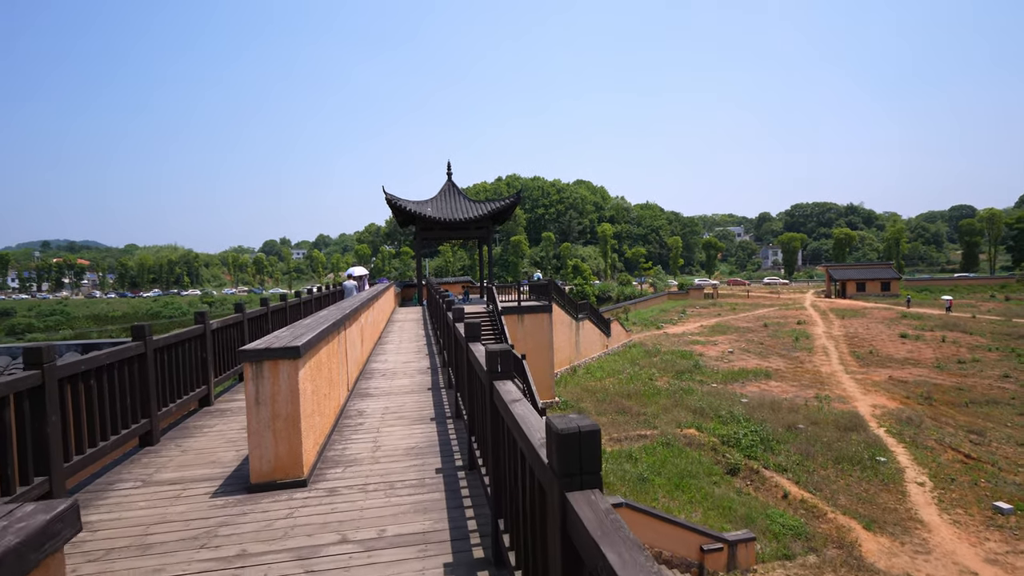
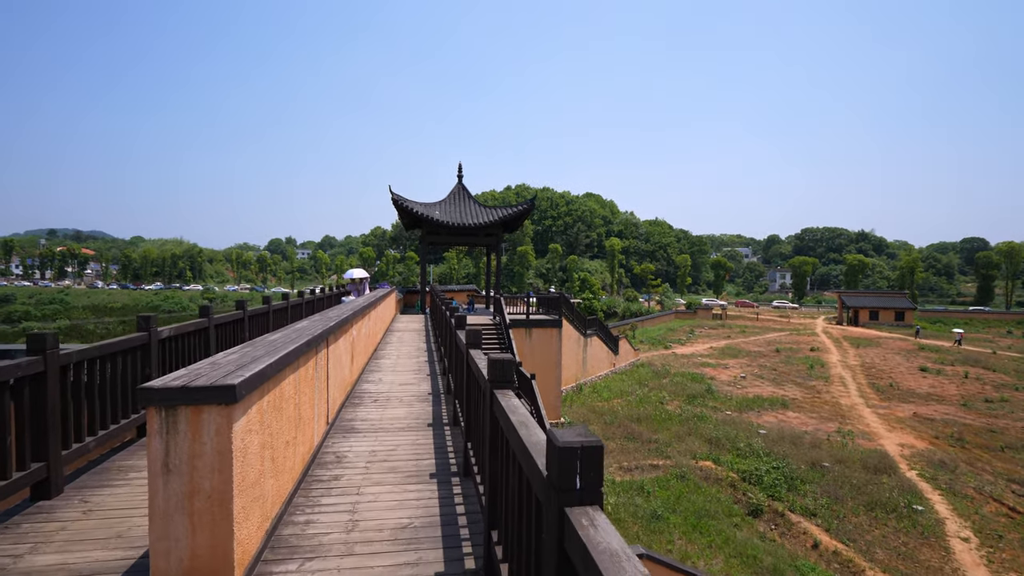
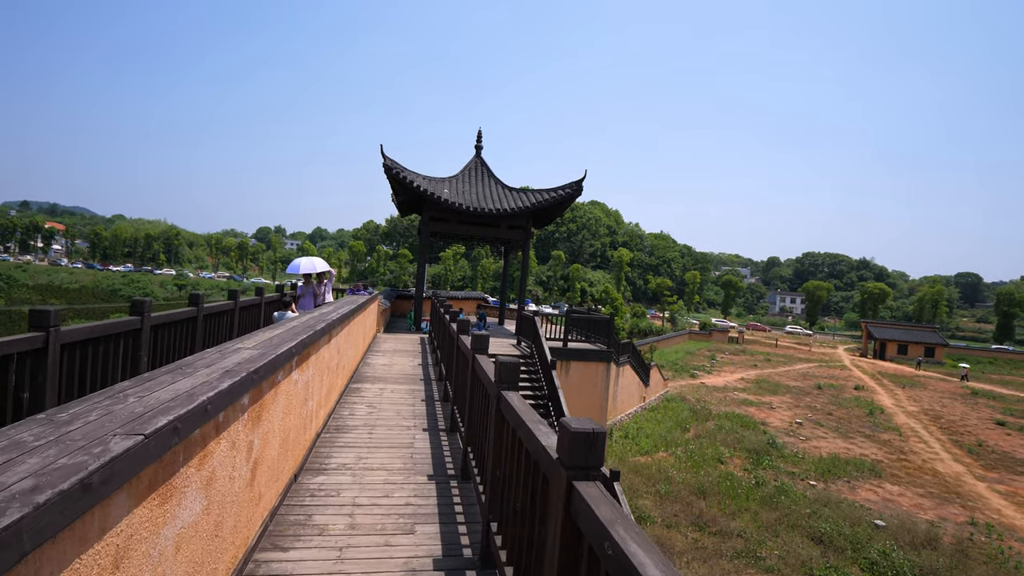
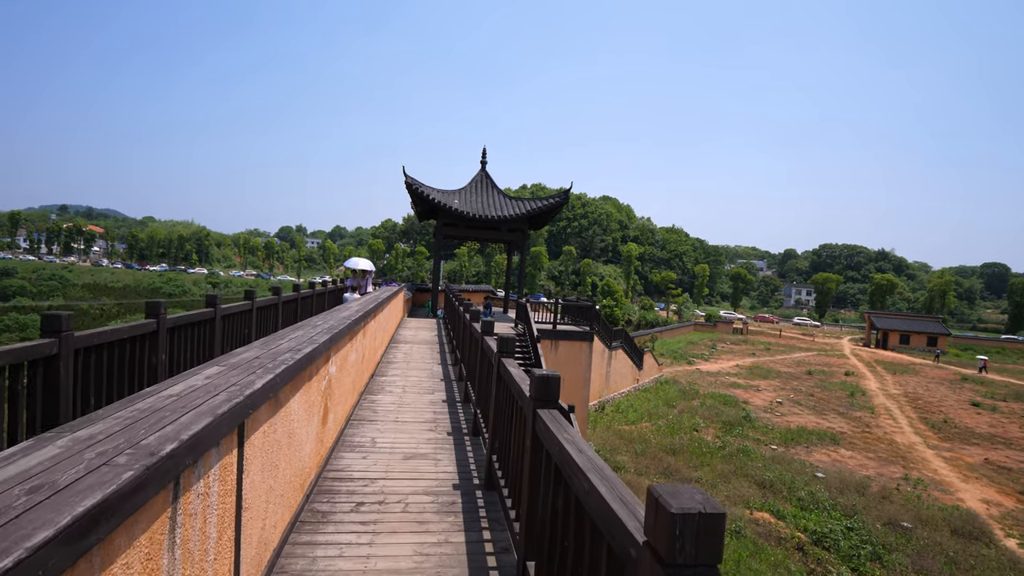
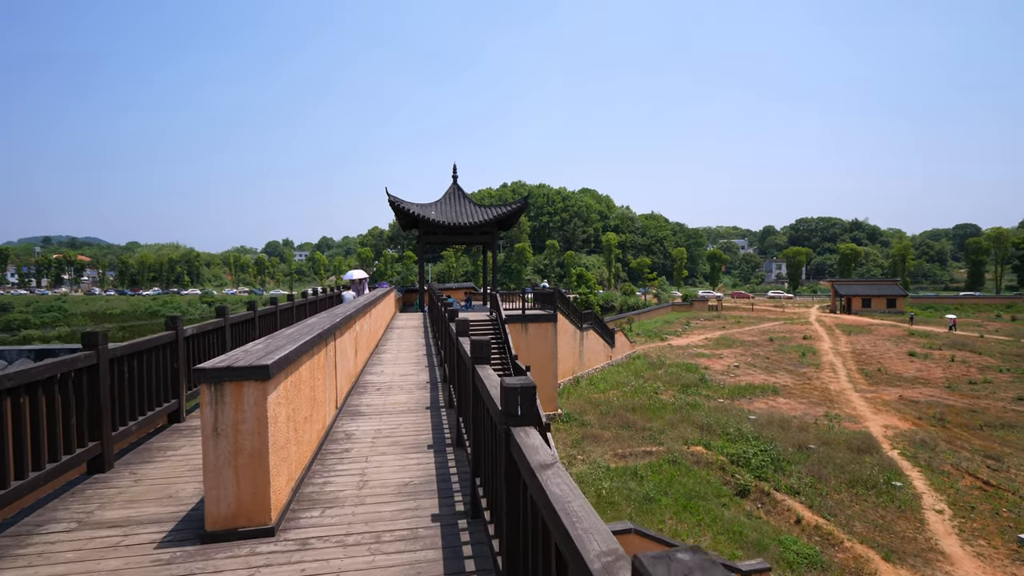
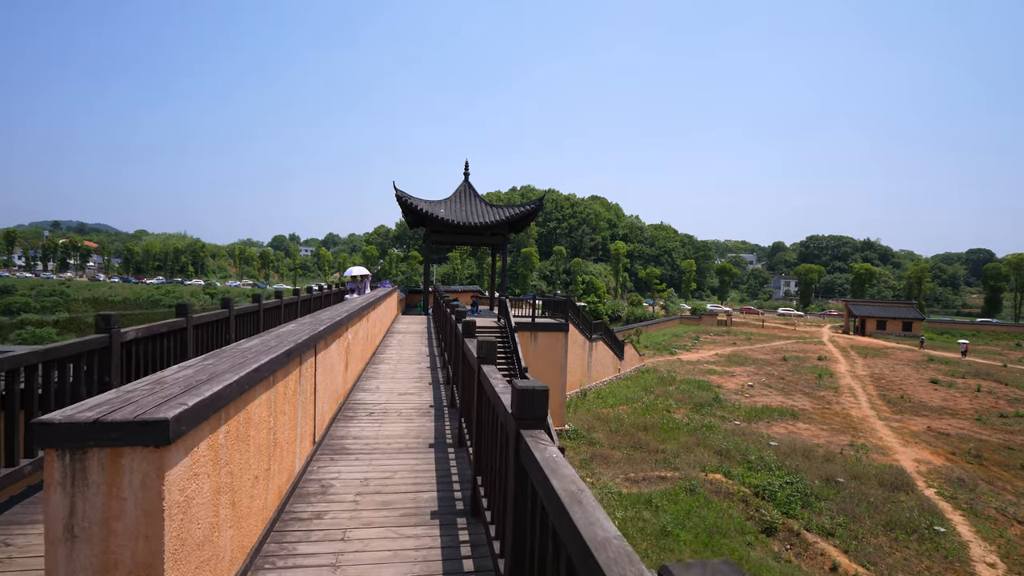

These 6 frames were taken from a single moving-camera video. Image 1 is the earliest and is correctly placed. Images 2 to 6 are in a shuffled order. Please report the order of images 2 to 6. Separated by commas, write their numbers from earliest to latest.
5, 2, 6, 4, 3
